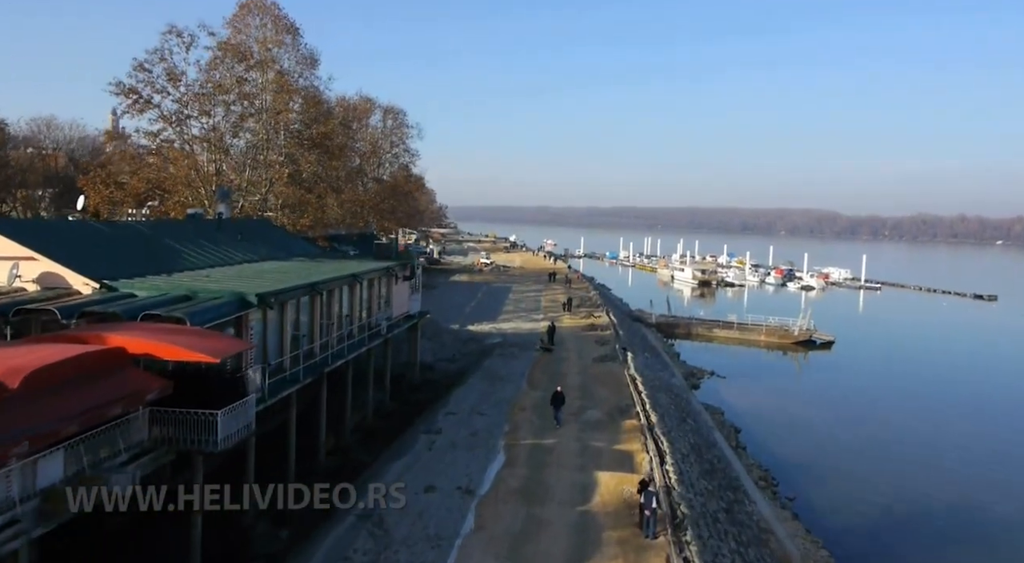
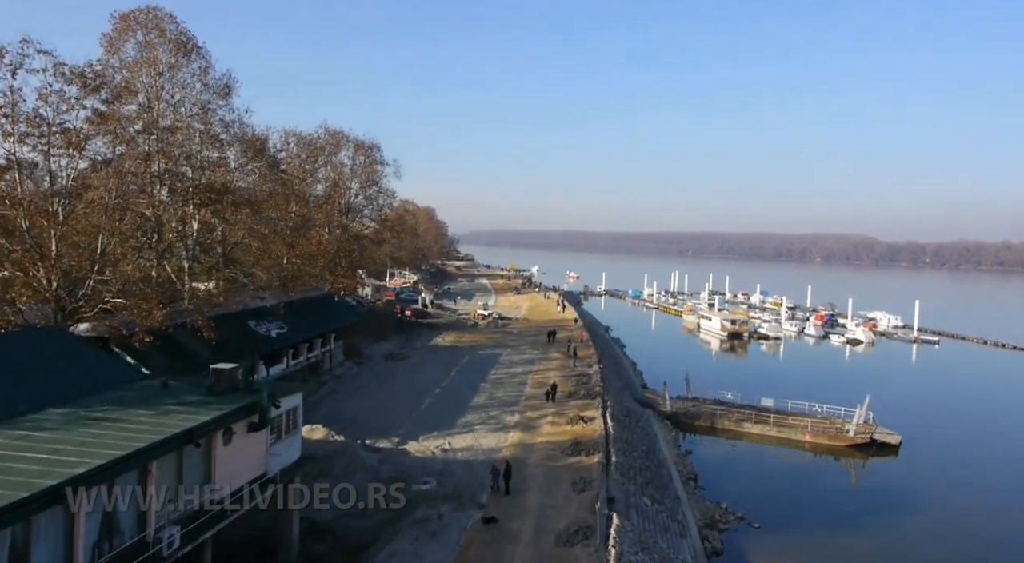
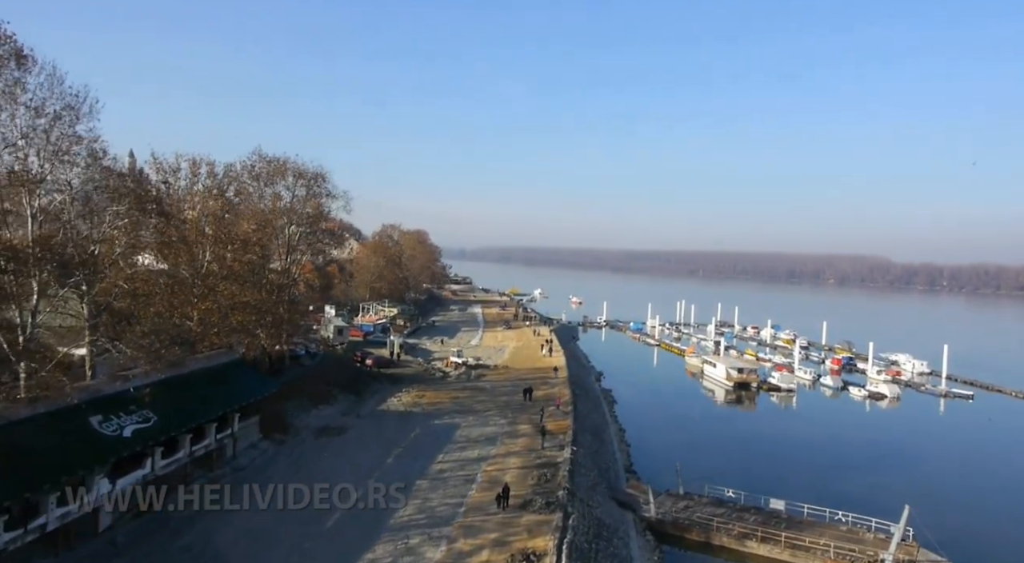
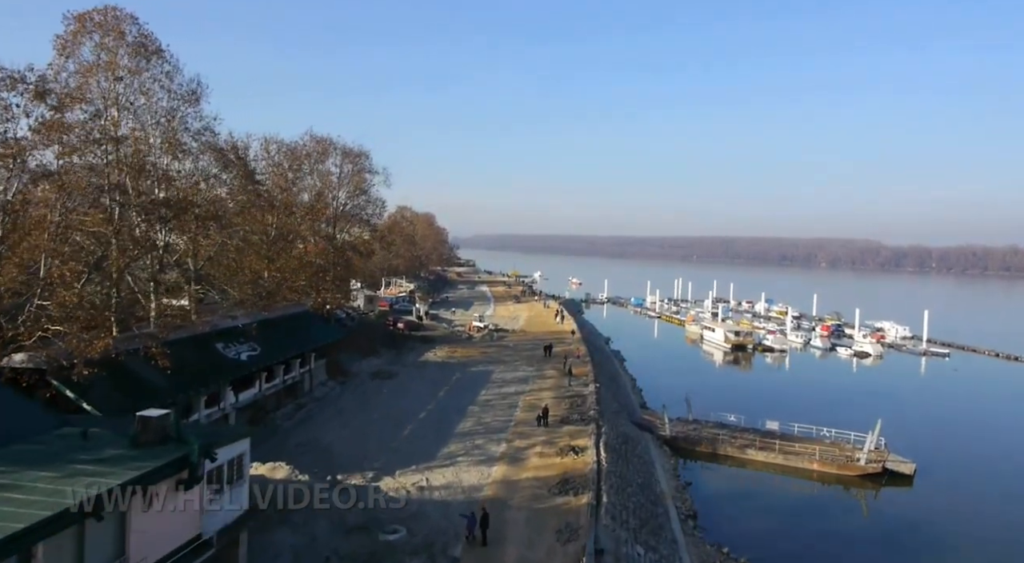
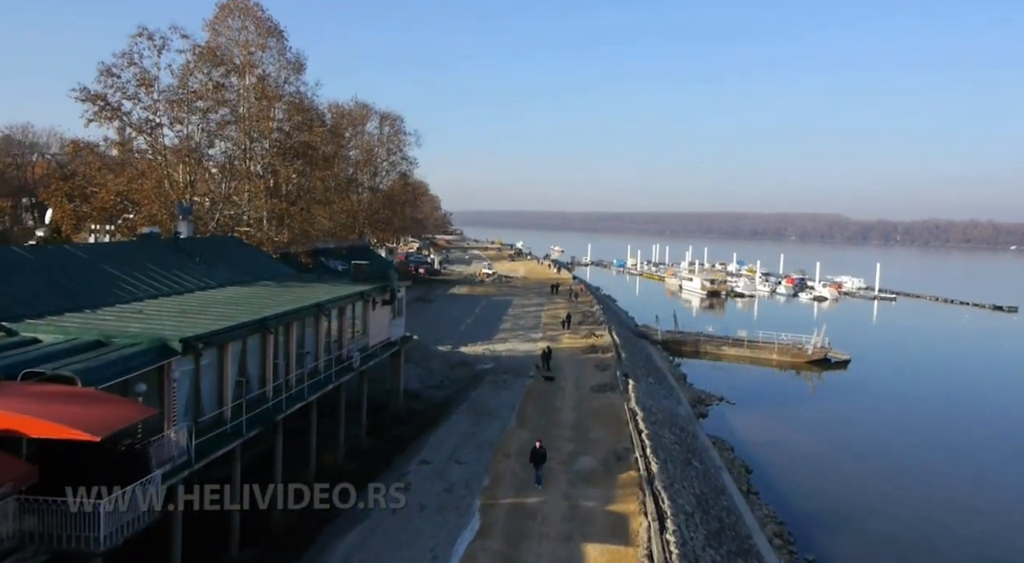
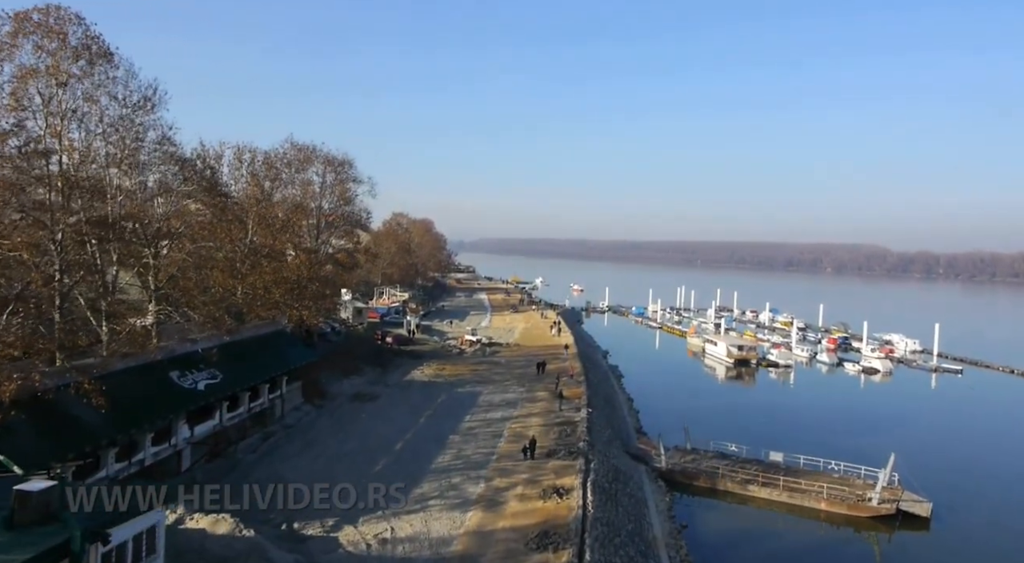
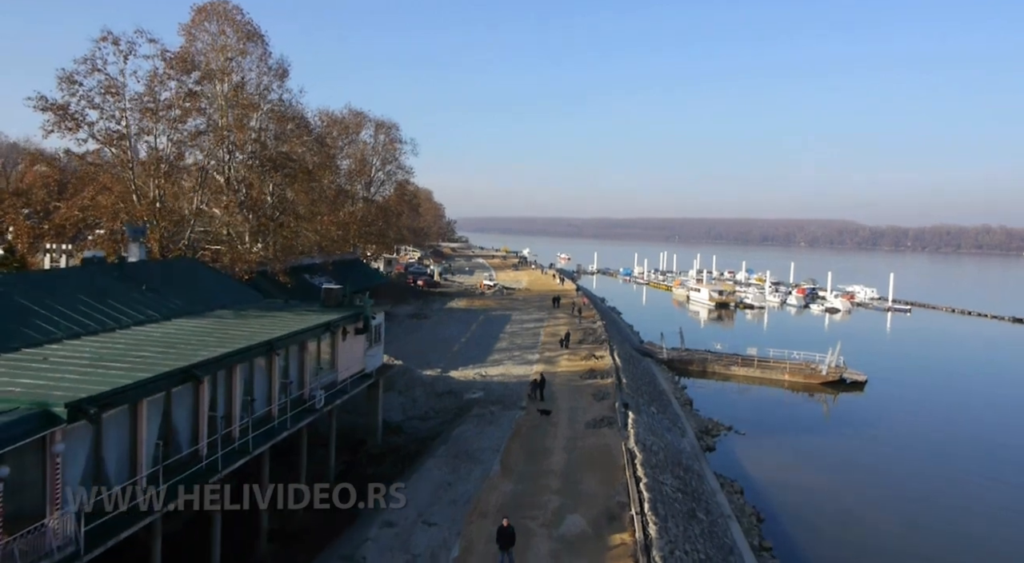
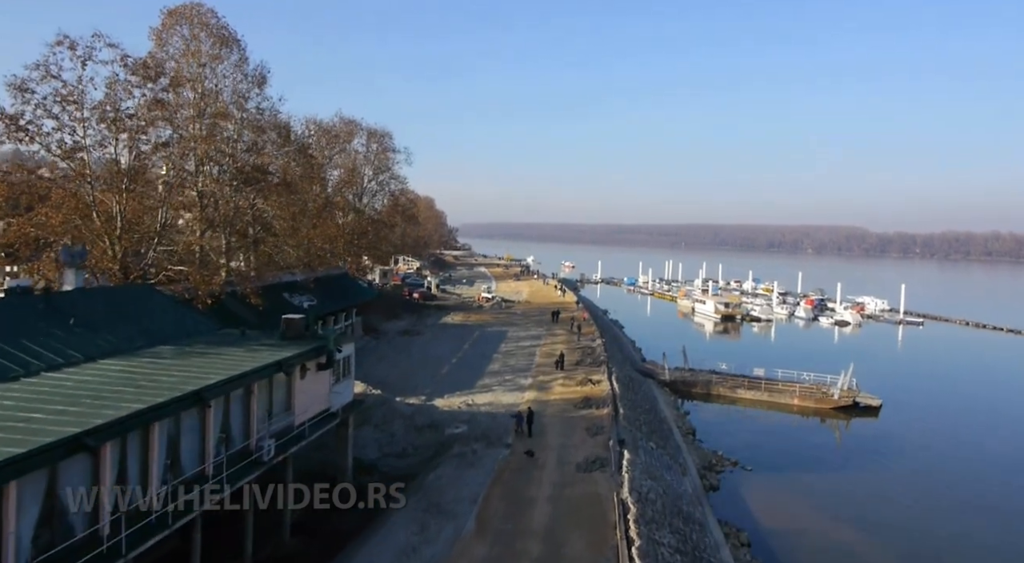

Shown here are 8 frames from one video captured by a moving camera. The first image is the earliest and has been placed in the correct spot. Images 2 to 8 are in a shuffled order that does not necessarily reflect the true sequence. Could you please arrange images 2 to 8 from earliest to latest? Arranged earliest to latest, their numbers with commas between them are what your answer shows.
5, 7, 8, 2, 4, 6, 3
